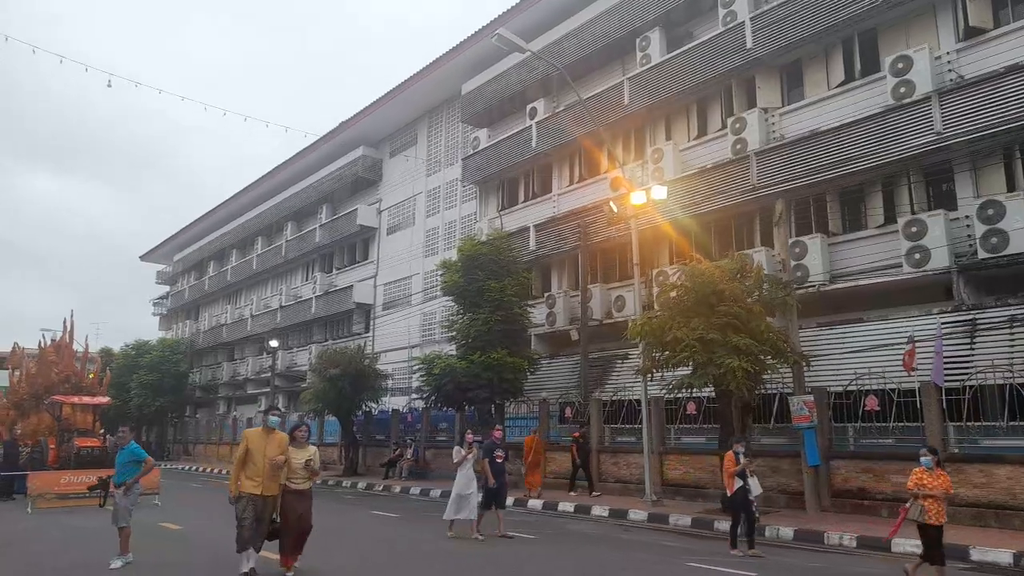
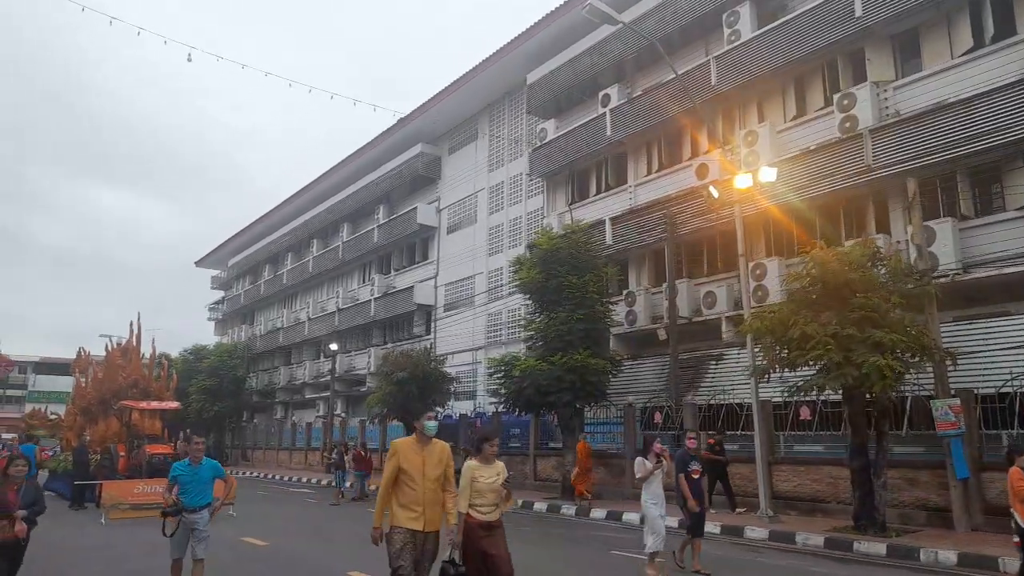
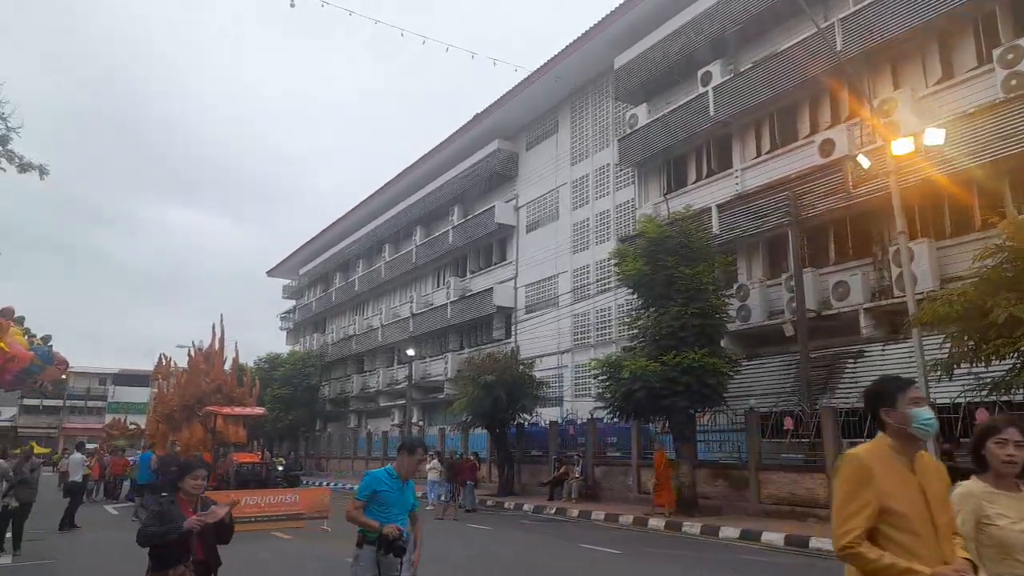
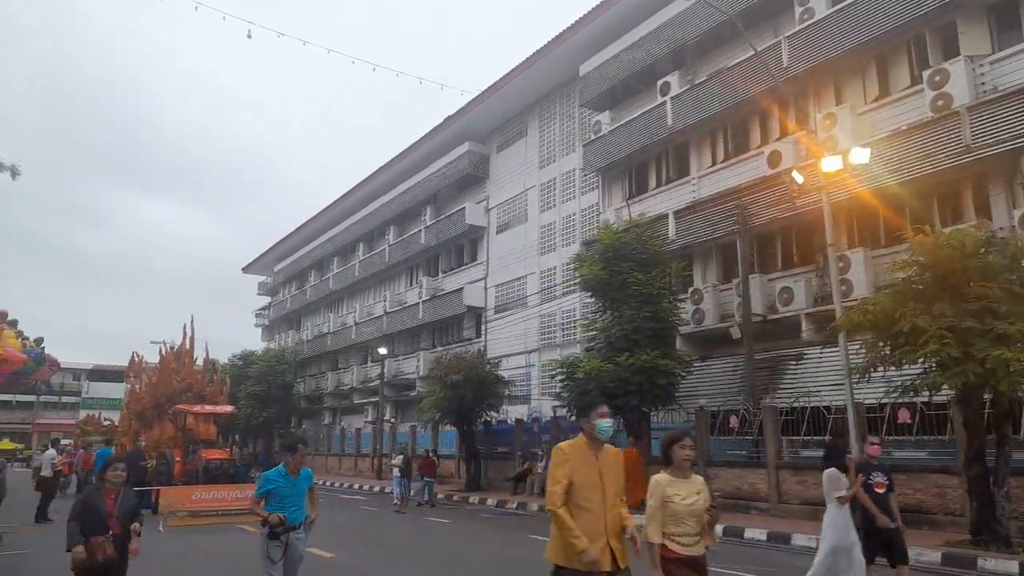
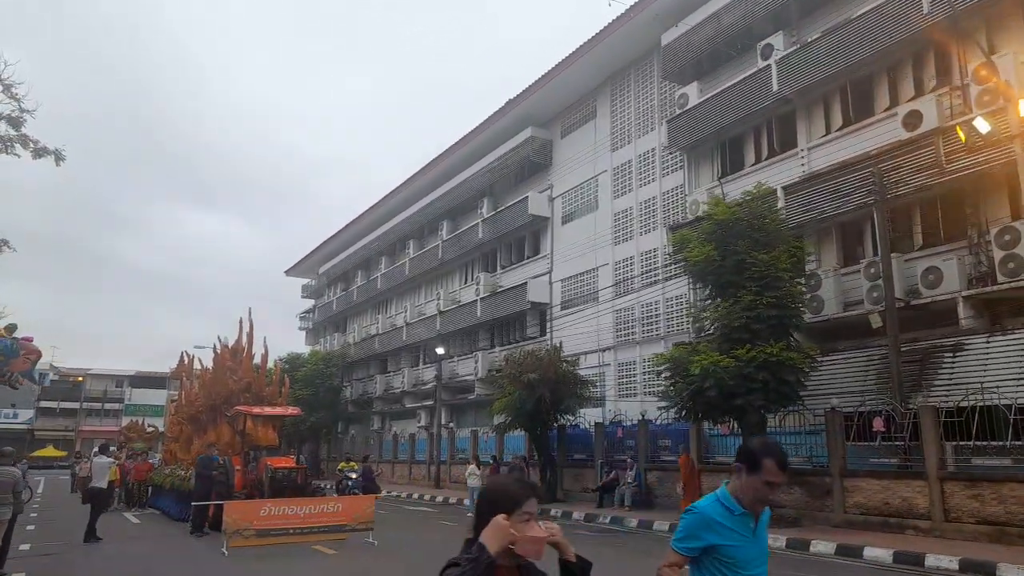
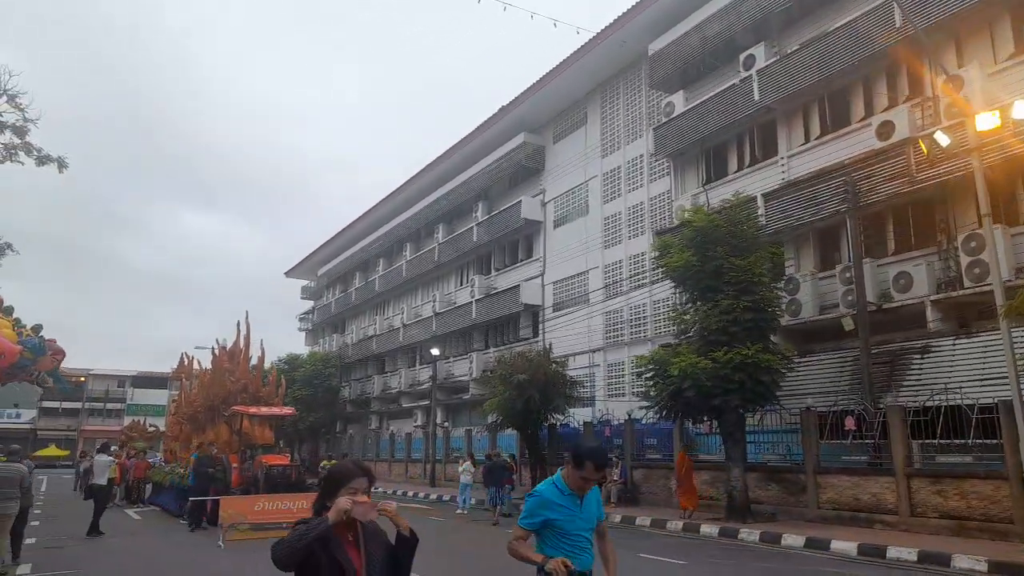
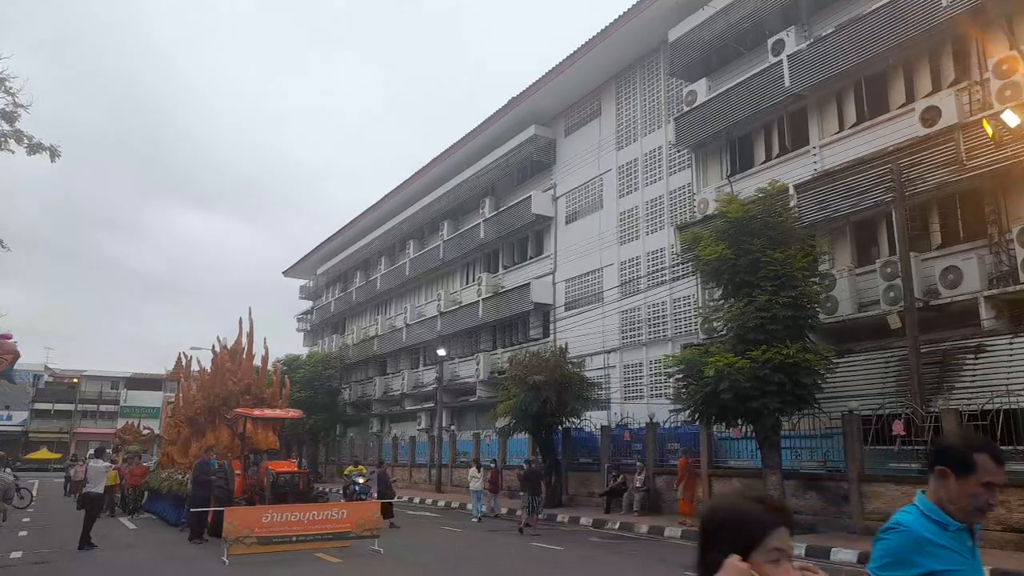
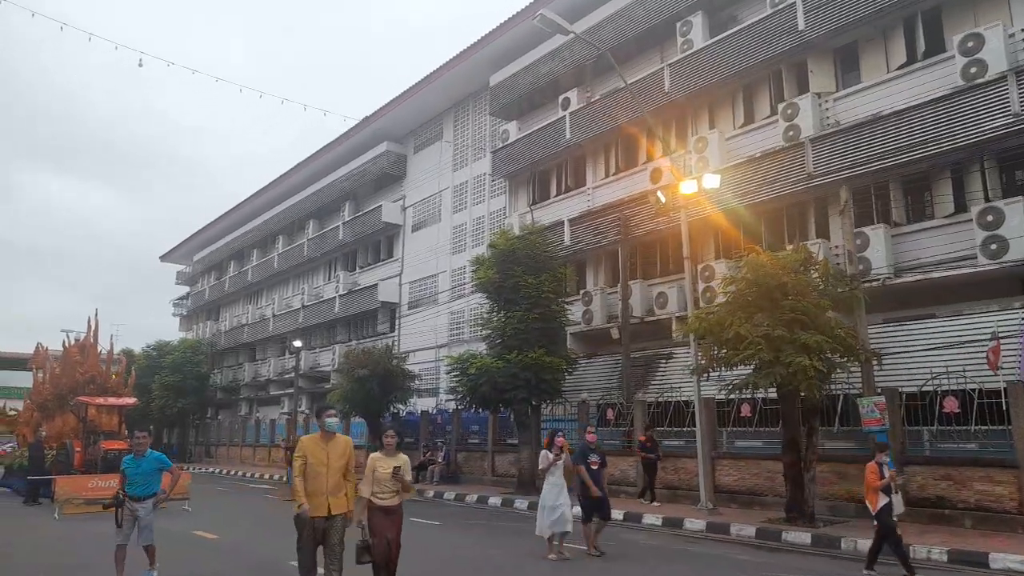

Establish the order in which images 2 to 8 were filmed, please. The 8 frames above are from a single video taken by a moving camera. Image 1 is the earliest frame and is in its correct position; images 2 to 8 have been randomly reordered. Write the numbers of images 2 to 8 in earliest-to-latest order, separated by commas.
8, 2, 4, 3, 6, 5, 7
